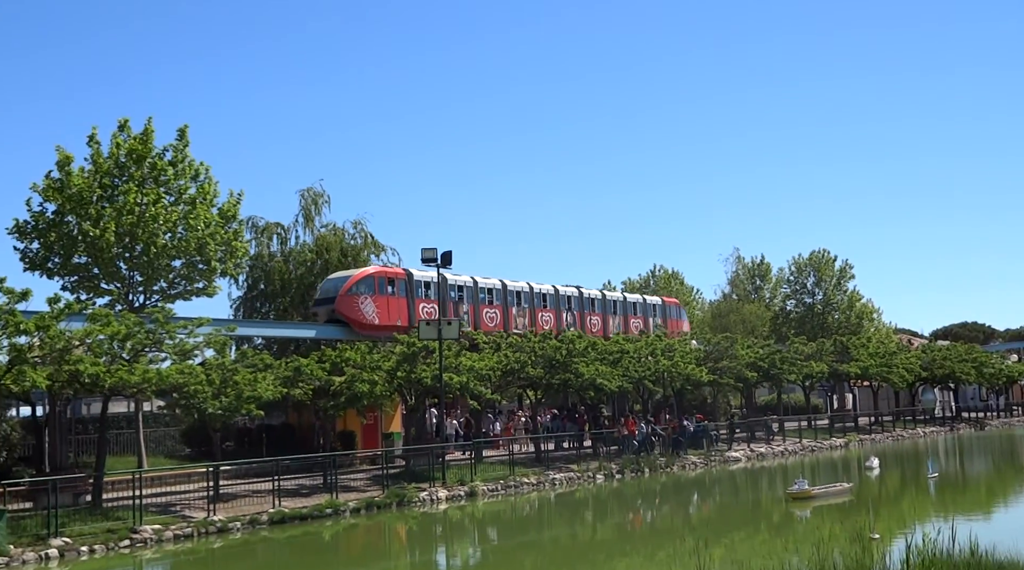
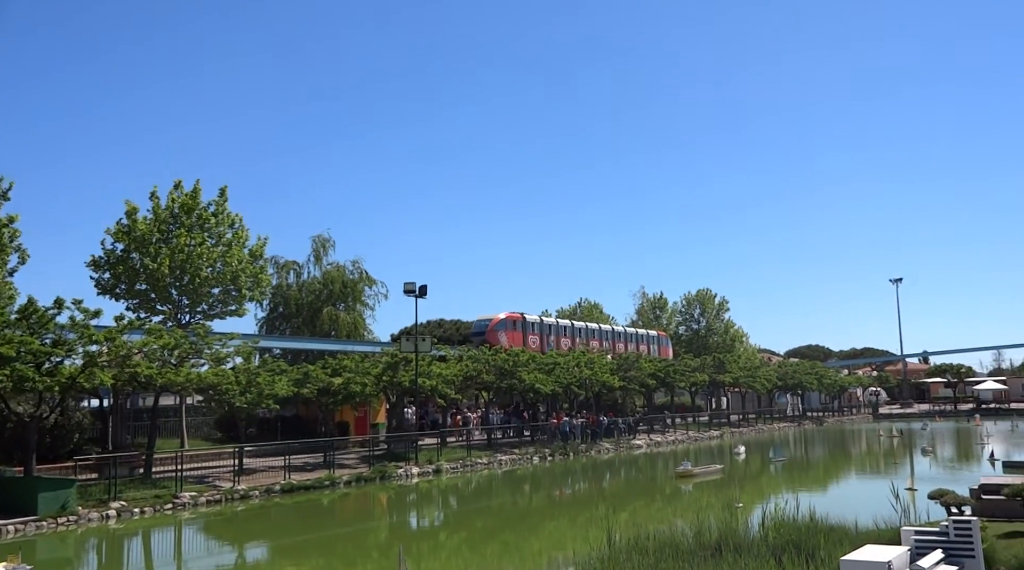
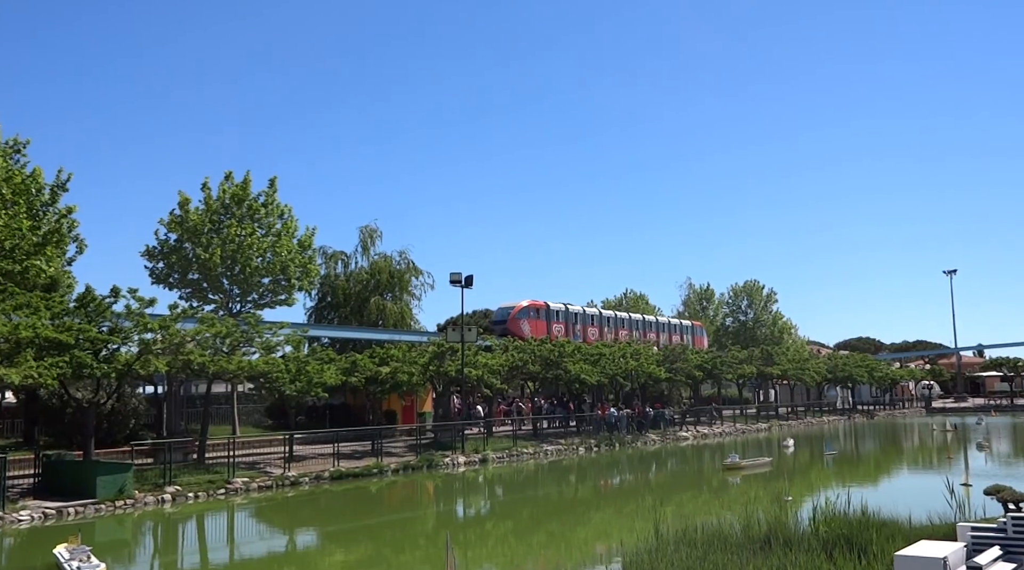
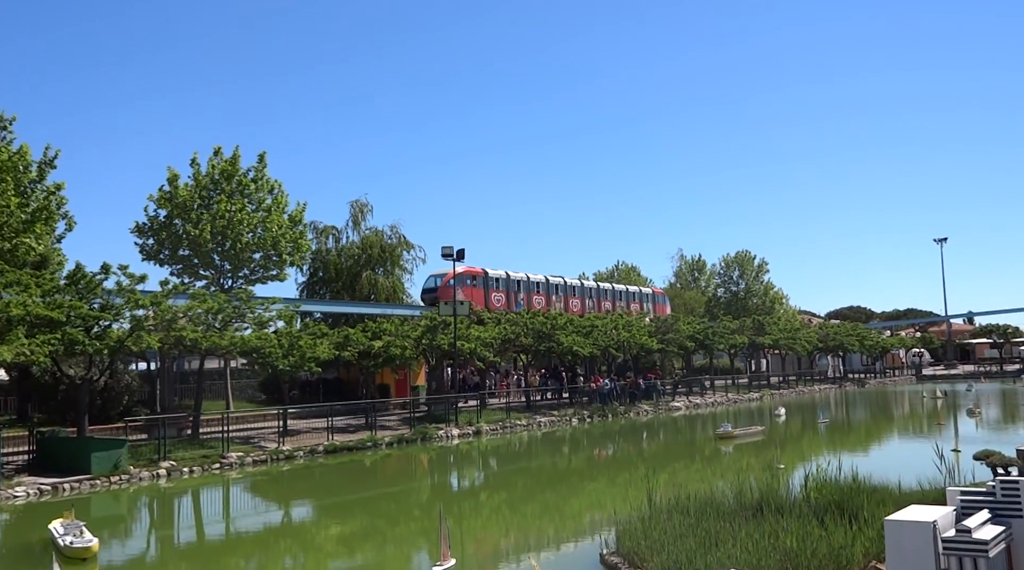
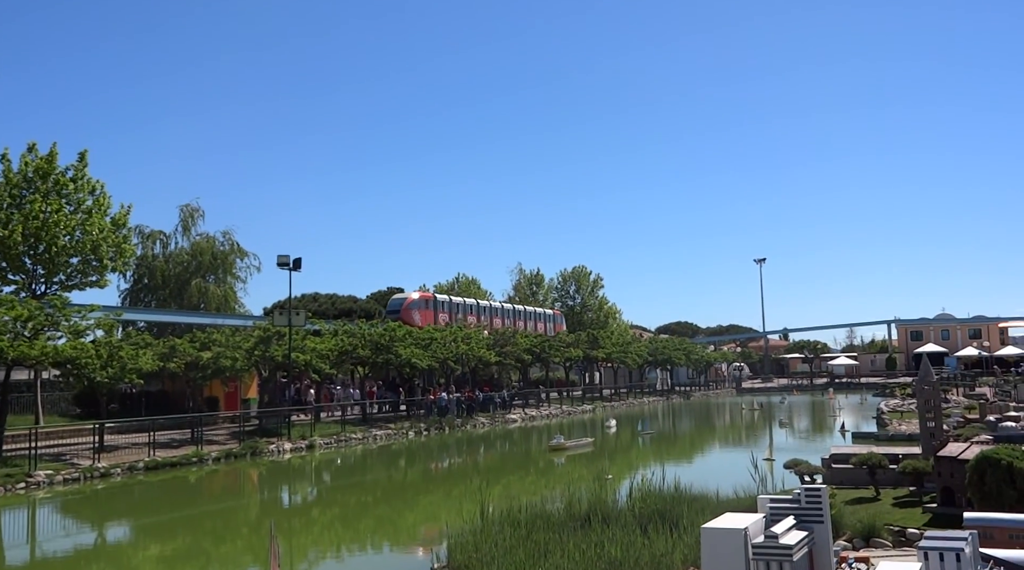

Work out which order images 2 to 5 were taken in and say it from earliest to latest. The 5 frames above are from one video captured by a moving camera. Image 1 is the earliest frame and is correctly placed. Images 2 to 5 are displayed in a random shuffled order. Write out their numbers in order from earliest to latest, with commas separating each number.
4, 3, 2, 5
